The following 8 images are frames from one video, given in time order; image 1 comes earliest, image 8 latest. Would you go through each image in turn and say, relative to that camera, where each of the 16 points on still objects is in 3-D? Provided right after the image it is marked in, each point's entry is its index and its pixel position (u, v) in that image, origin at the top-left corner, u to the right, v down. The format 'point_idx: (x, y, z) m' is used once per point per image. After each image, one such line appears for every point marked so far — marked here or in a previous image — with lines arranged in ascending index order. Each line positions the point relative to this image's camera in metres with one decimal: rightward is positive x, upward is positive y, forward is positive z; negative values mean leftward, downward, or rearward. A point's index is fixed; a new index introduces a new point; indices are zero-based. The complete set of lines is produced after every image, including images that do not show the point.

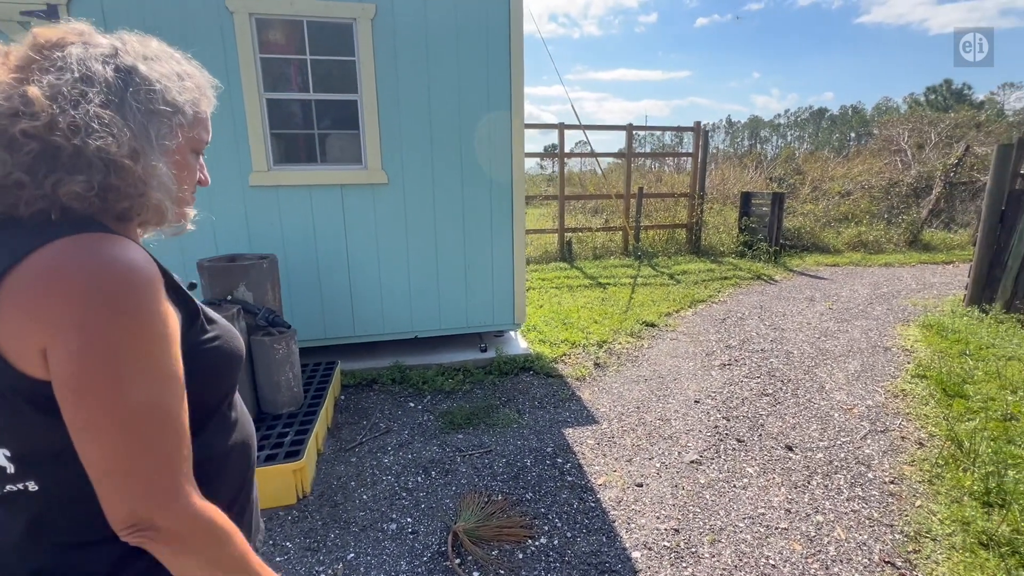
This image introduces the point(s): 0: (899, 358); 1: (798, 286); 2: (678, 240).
0: (+3.7, -0.7, +4.5) m
1: (+4.5, 0.0, +7.4) m
2: (+3.5, +1.0, +10.0) m
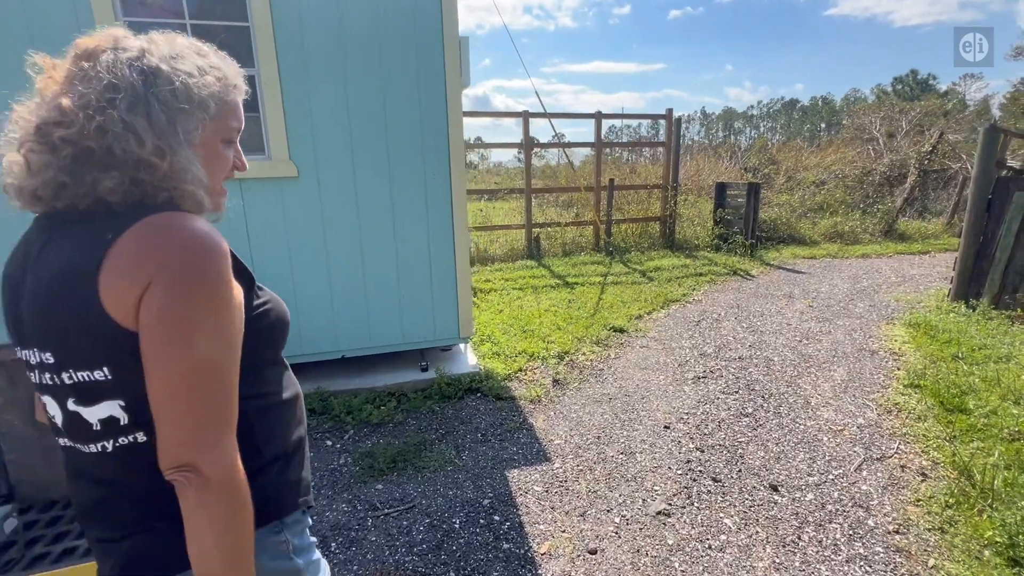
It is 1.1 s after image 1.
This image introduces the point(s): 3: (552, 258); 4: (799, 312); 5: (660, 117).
0: (+3.3, -0.7, +4.1) m
1: (+3.9, +0.1, +7.0) m
2: (+2.8, +1.1, +9.5) m
3: (+0.7, +0.5, +8.8) m
4: (+3.4, -0.3, +5.6) m
5: (+2.9, +3.4, +9.3) m
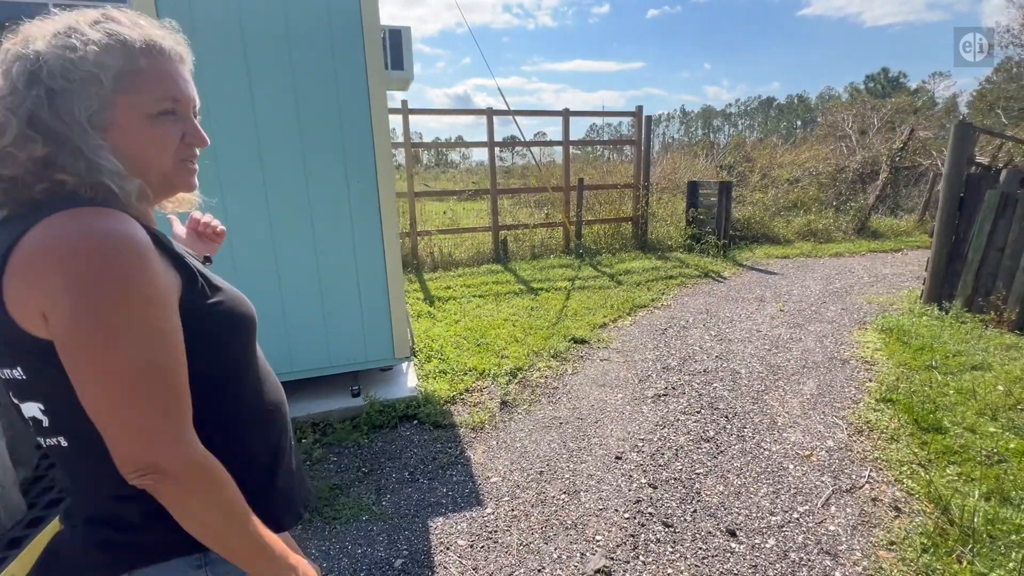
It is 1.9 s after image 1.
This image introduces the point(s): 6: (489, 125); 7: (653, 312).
0: (+2.8, -0.7, +3.8) m
1: (+3.4, 0.0, +6.8) m
2: (+2.2, +1.0, +9.2) m
3: (+0.1, +0.5, +8.4) m
4: (+2.9, -0.3, +5.3) m
5: (+2.2, +3.3, +9.0) m
6: (-0.4, +2.8, +8.2) m
7: (+1.7, -0.3, +5.7) m
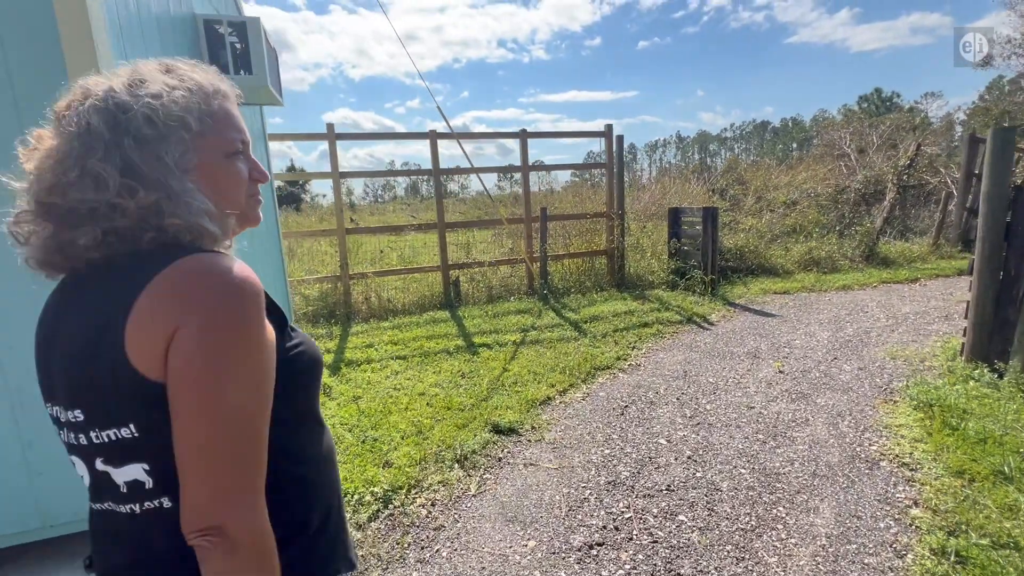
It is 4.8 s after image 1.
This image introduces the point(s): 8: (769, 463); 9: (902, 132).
0: (+2.1, -1.1, +2.6) m
1: (+2.7, -0.5, +5.5) m
2: (+1.5, +0.3, +8.1) m
3: (-0.6, -0.3, +7.2) m
4: (+2.2, -0.8, +4.1) m
5: (+1.5, +2.6, +7.9) m
6: (-1.2, +2.1, +7.1) m
7: (+1.0, -0.8, +4.5) m
8: (+1.6, -1.1, +2.9) m
9: (+11.1, +4.4, +13.4) m
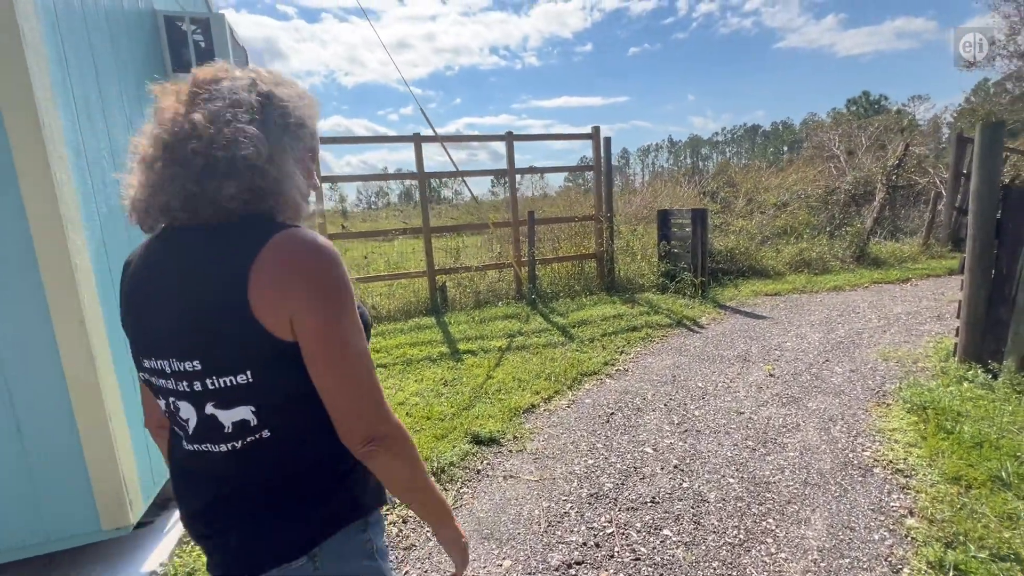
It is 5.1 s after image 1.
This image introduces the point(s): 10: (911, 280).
0: (+2.0, -1.1, +2.4) m
1: (+2.5, -0.5, +5.4) m
2: (+1.3, +0.2, +8.0) m
3: (-0.8, -0.4, +7.1) m
4: (+2.0, -0.8, +4.0) m
5: (+1.2, +2.5, +7.9) m
6: (-1.4, +2.0, +7.0) m
7: (+0.8, -0.9, +4.3) m
8: (+1.5, -1.1, +2.8) m
9: (+10.8, +4.4, +13.4) m
10: (+6.9, +0.2, +8.1) m
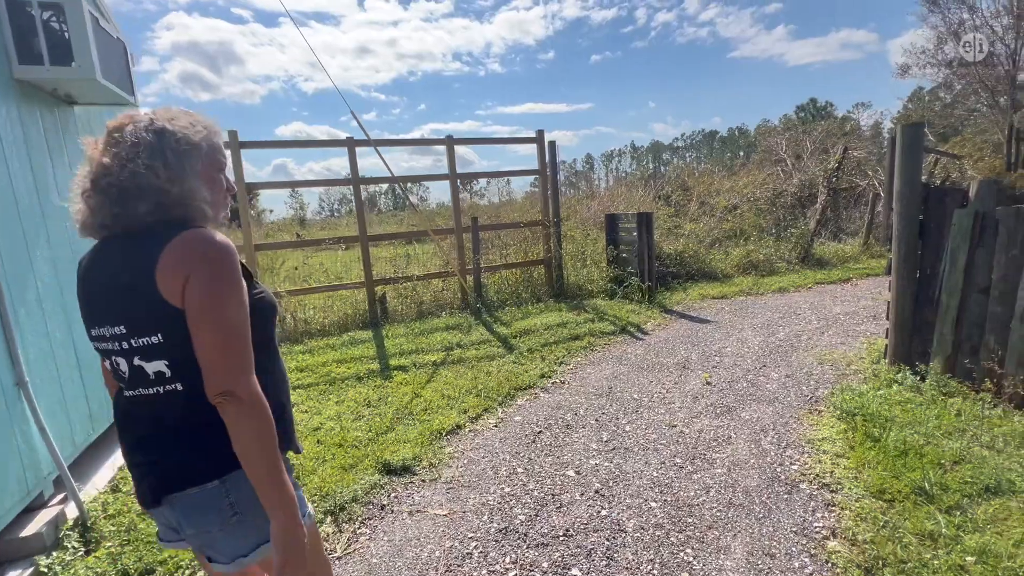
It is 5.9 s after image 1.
0: (+1.5, -1.2, +2.3) m
1: (+1.8, -0.6, +5.3) m
2: (+0.4, +0.1, +7.8) m
3: (-1.6, -0.5, +6.8) m
4: (+1.4, -0.9, +3.8) m
5: (+0.3, +2.4, +7.7) m
6: (-2.3, +1.8, +6.7) m
7: (+0.2, -1.0, +4.1) m
8: (+1.0, -1.1, +2.6) m
9: (+9.4, +4.4, +13.9) m
10: (+6.0, +0.2, +8.3) m
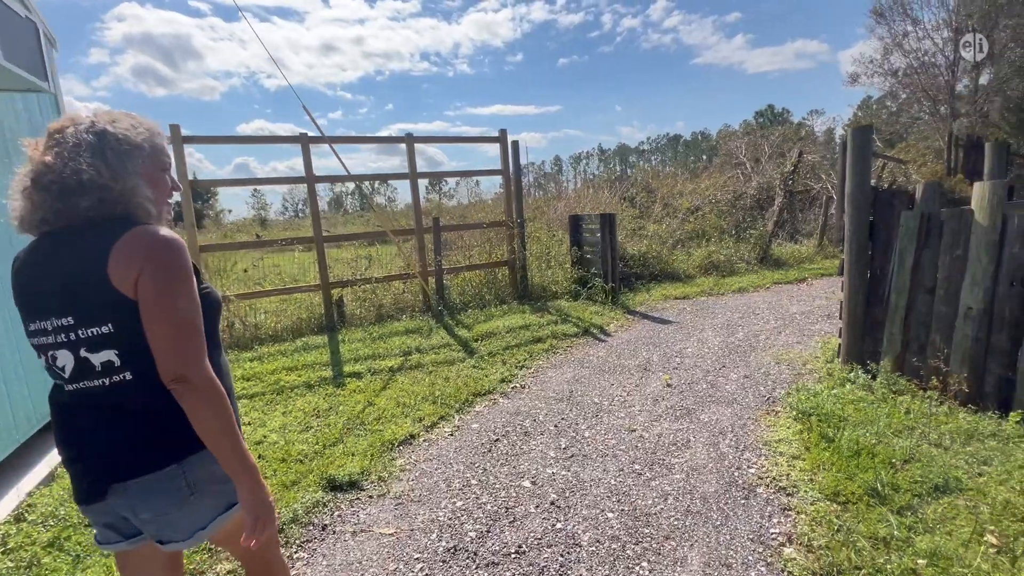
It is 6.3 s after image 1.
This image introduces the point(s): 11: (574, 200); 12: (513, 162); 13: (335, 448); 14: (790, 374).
0: (+1.2, -1.2, +2.3) m
1: (+1.4, -0.6, +5.3) m
2: (-0.2, +0.1, +7.6) m
3: (-2.1, -0.6, +6.5) m
4: (+1.1, -0.9, +3.8) m
5: (-0.3, +2.4, +7.6) m
6: (-2.8, +1.8, +6.4) m
7: (-0.1, -1.0, +4.0) m
8: (+0.7, -1.1, +2.6) m
9: (+8.4, +4.4, +14.3) m
10: (+5.4, +0.2, +8.6) m
11: (+1.6, +2.3, +12.4) m
12: (0.0, +2.0, +7.4) m
13: (-1.2, -1.1, +3.3) m
14: (+2.4, -0.7, +4.0) m
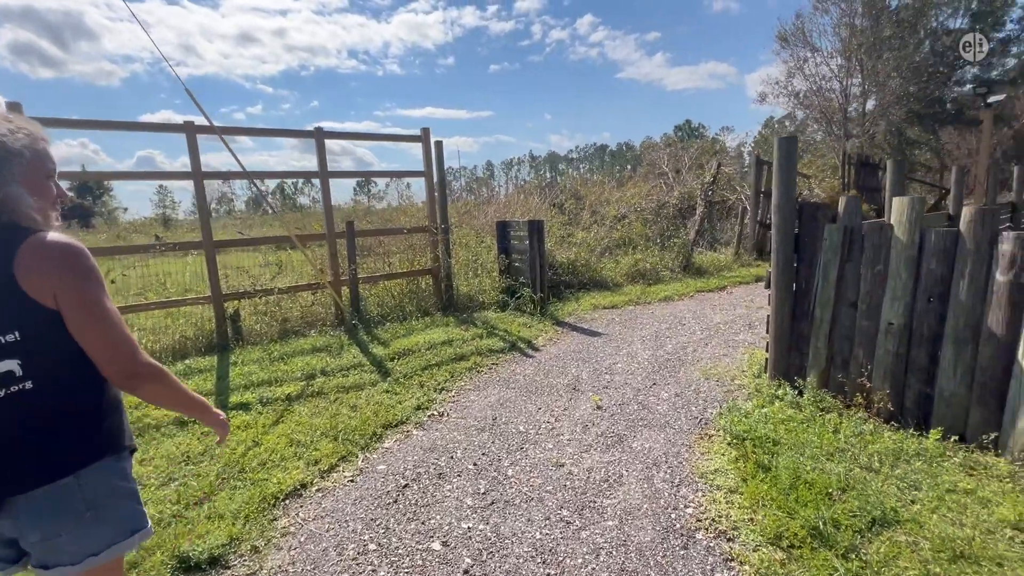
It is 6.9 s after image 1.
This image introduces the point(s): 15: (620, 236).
0: (+0.8, -1.3, +2.0) m
1: (+0.5, -0.7, +5.0) m
2: (-1.4, -0.1, +7.1) m
3: (-3.1, -0.7, +5.7) m
4: (+0.5, -1.0, +3.5) m
5: (-1.4, +2.2, +7.0) m
6: (-3.7, +1.6, +5.5) m
7: (-0.8, -1.1, +3.5) m
8: (+0.3, -1.3, +2.2) m
9: (+6.2, +4.2, +15.0) m
10: (+4.0, 0.0, +8.8) m
11: (-0.2, +2.1, +12.1) m
12: (-1.1, +1.8, +6.9) m
13: (-1.8, -1.2, +2.6) m
14: (+1.7, -0.9, +3.9) m
15: (+2.5, +1.2, +11.0) m
